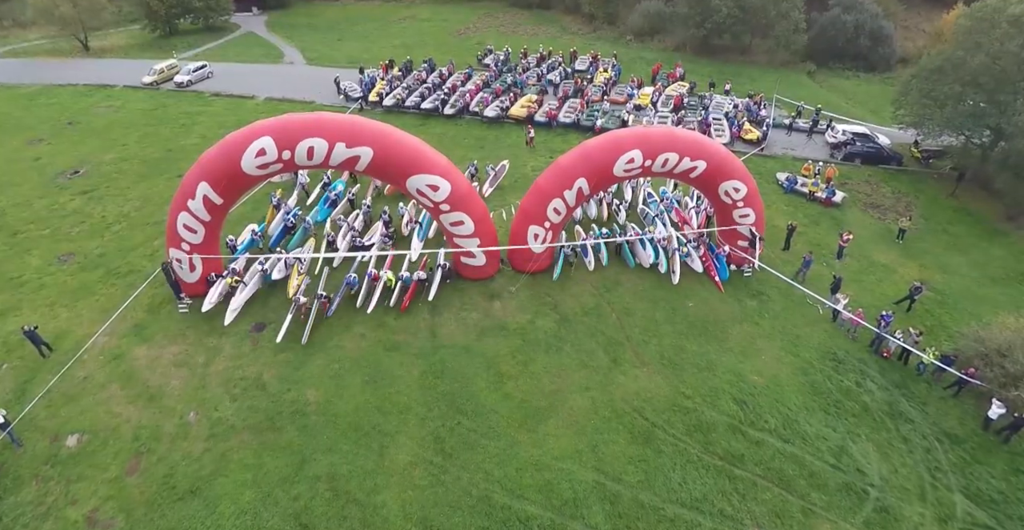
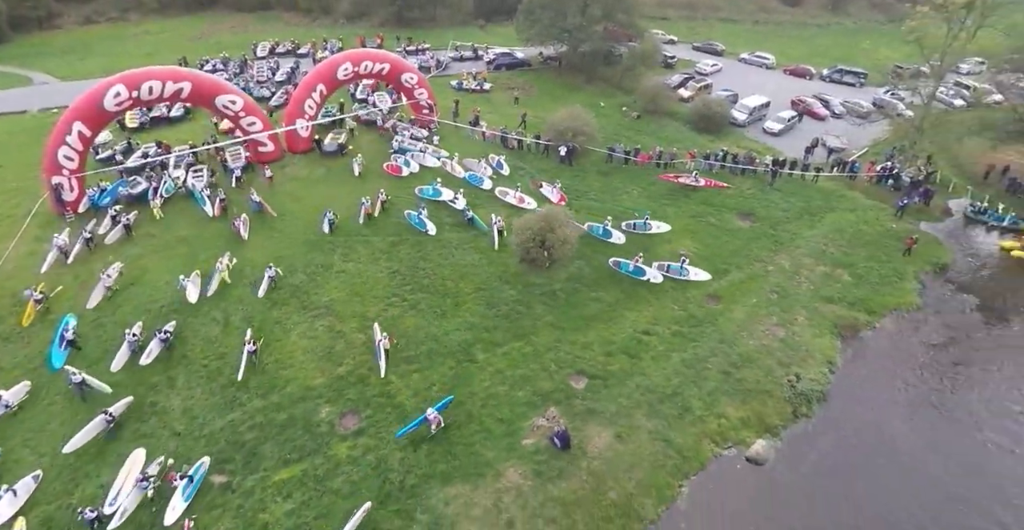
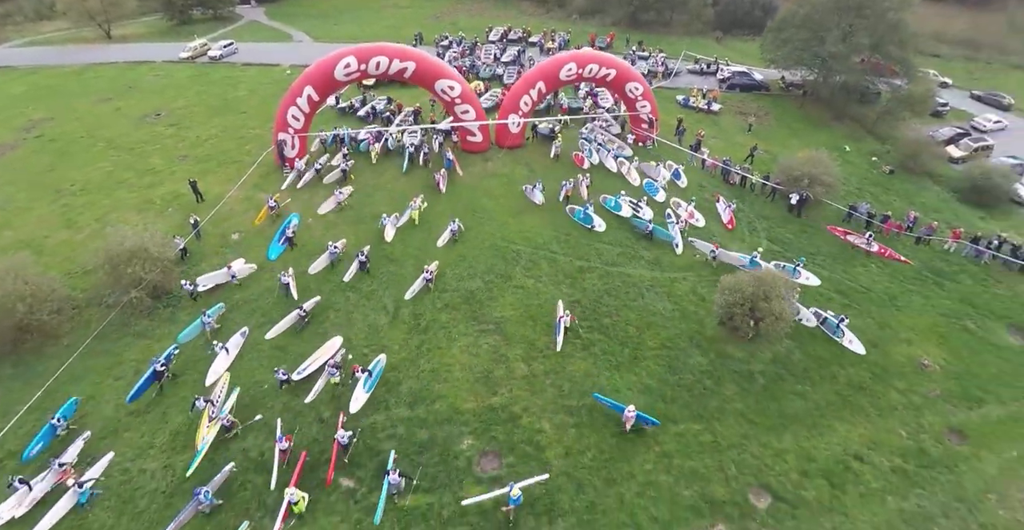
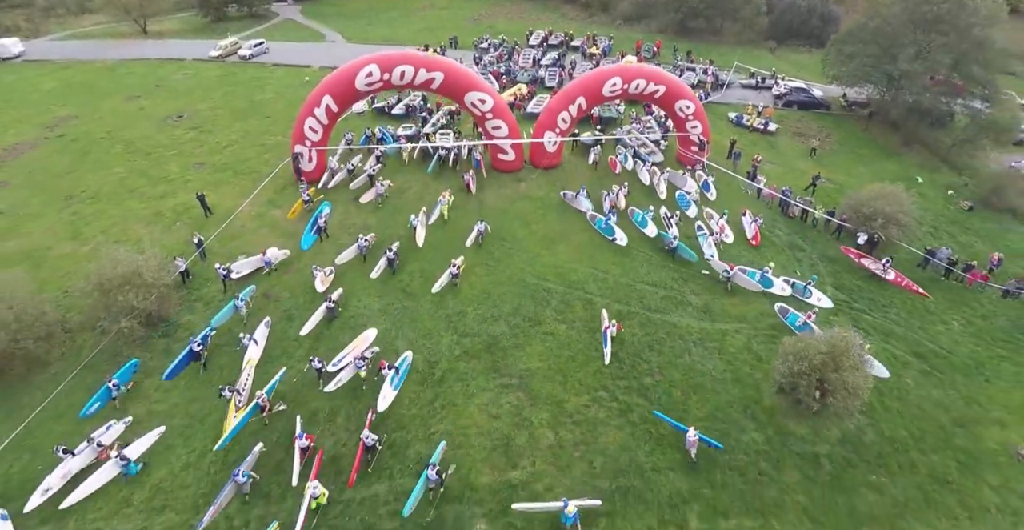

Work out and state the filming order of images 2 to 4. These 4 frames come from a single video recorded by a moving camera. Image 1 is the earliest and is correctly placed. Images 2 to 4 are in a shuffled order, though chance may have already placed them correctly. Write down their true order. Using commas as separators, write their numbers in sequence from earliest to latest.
4, 3, 2
